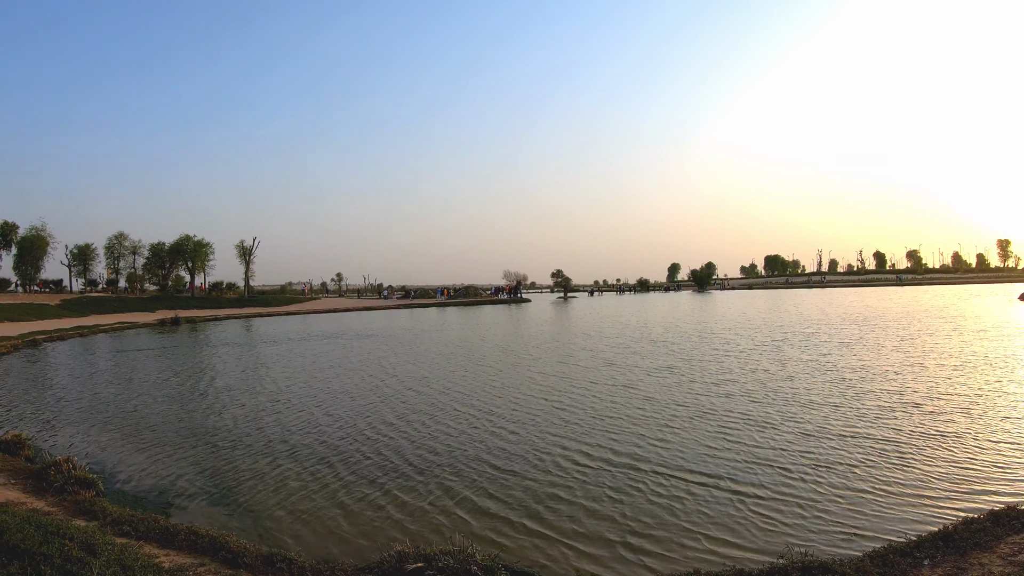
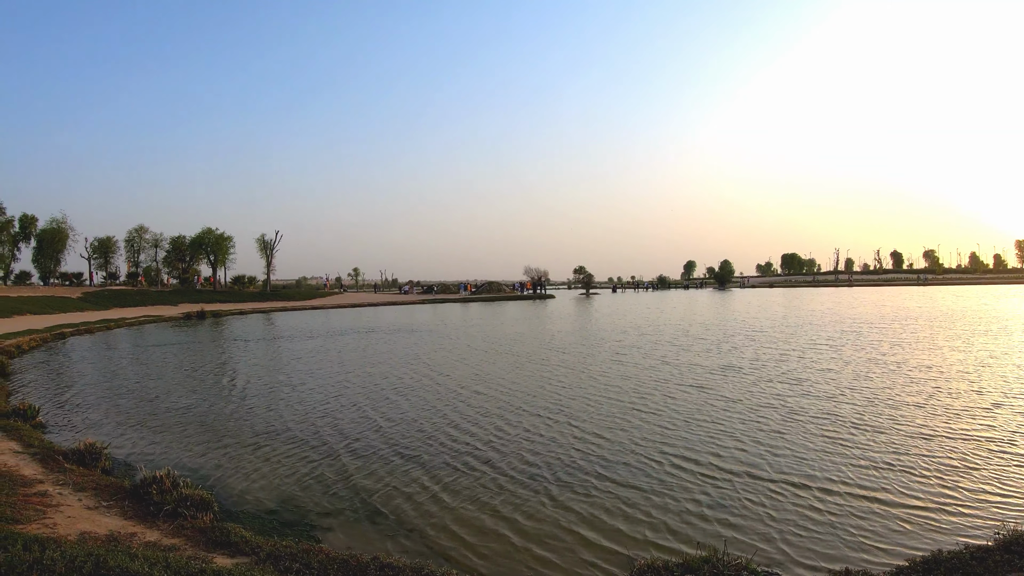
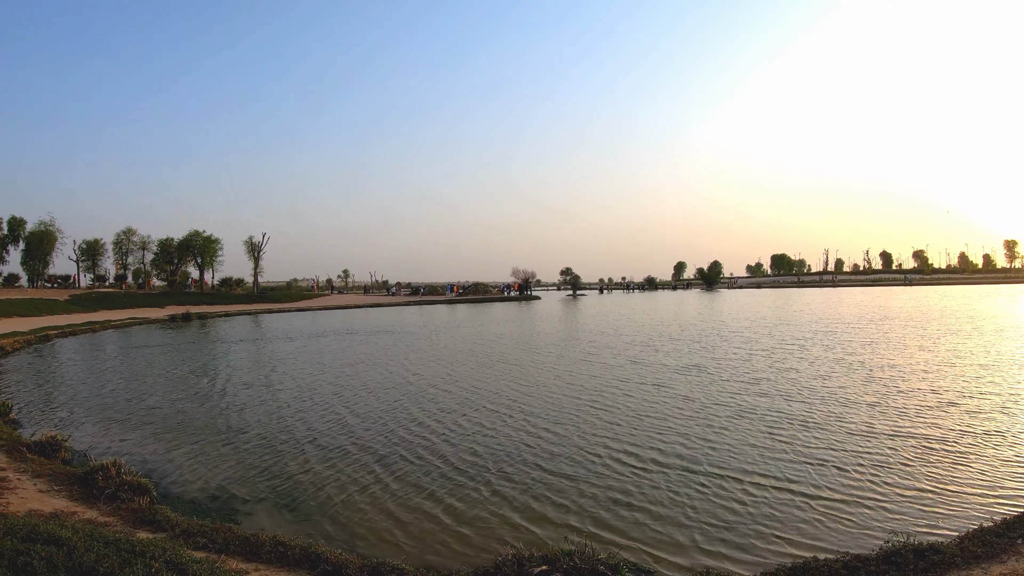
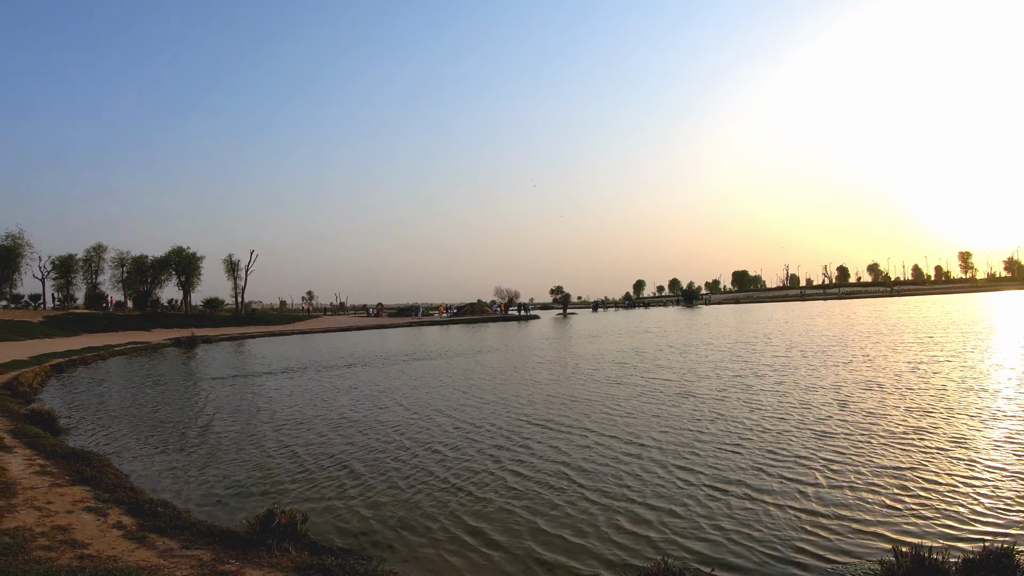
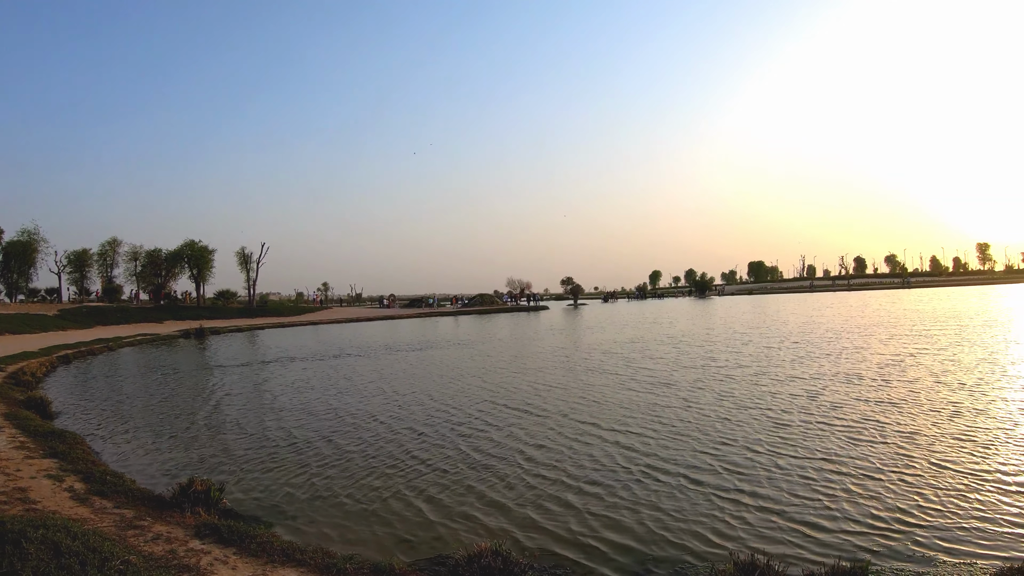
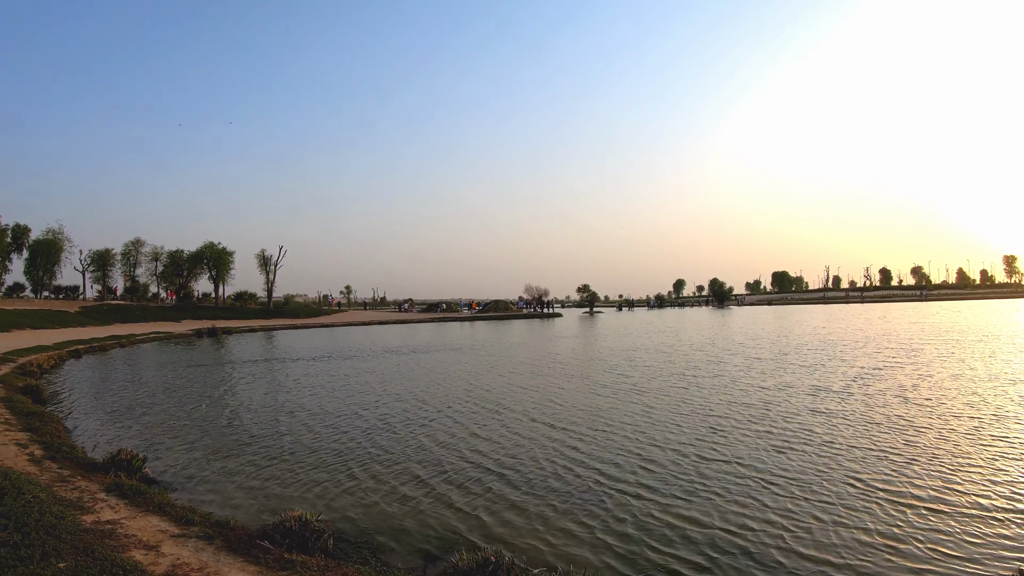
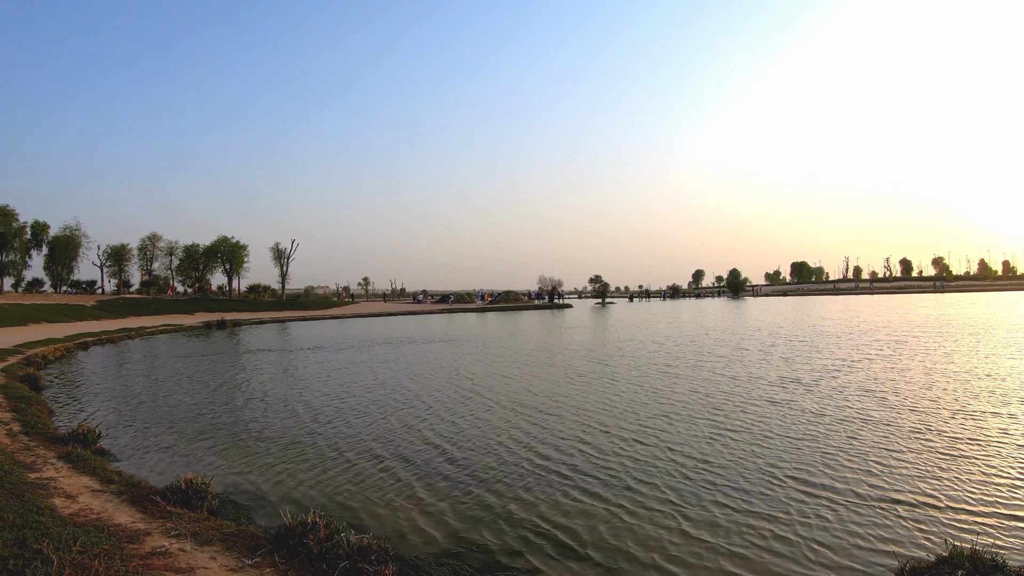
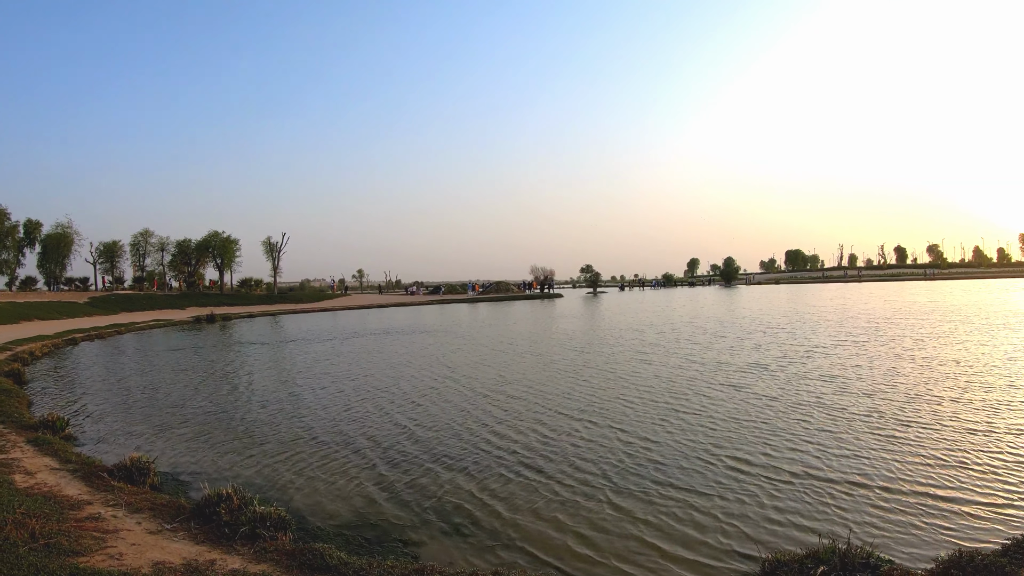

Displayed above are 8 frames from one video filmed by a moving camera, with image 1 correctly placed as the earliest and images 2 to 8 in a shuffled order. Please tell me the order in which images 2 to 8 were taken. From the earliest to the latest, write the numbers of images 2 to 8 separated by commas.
3, 2, 8, 7, 6, 5, 4
